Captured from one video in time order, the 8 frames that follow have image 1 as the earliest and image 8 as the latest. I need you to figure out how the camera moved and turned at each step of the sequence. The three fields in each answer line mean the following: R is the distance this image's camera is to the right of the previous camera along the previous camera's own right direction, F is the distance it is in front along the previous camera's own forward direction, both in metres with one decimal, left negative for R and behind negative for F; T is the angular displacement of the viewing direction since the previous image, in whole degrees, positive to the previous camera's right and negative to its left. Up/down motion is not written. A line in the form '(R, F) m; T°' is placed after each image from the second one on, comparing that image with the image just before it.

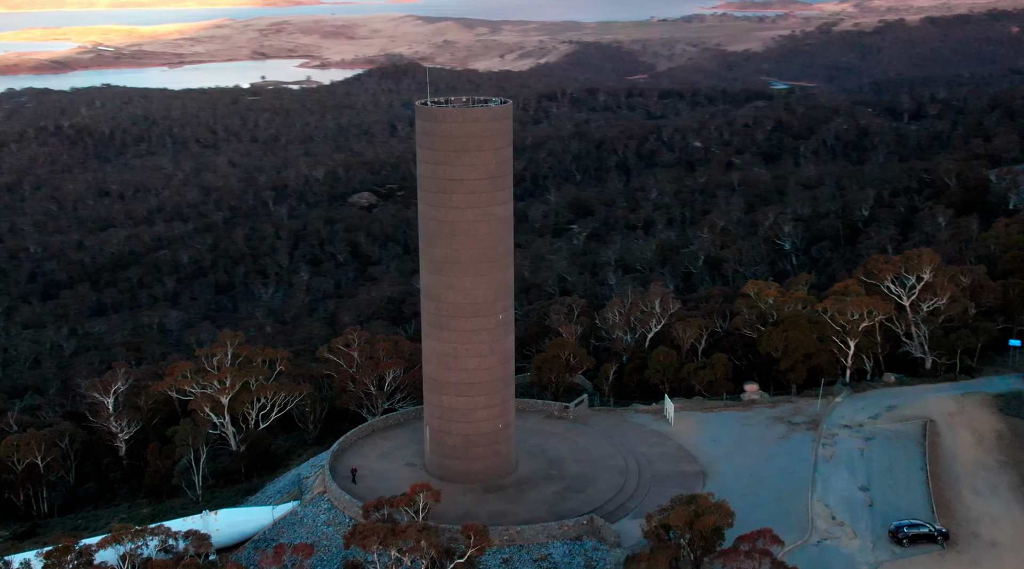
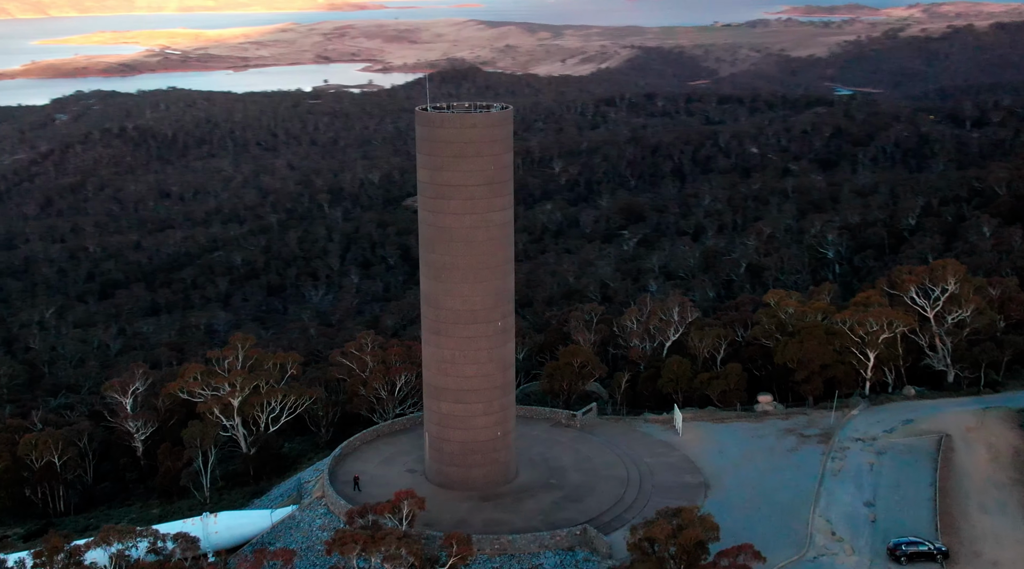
(+0.7, +0.2) m; -2°
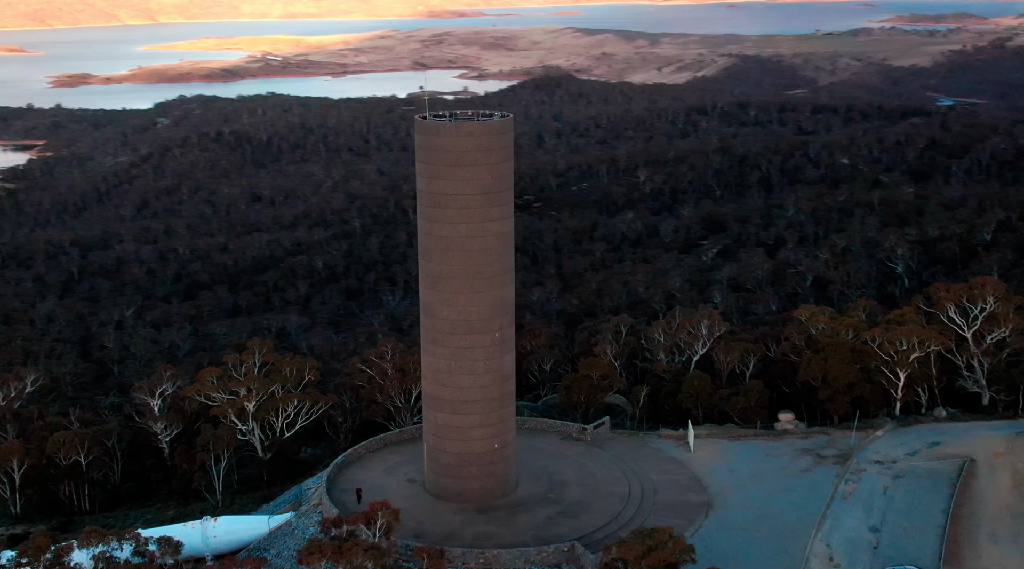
(+1.1, +0.3) m; -4°
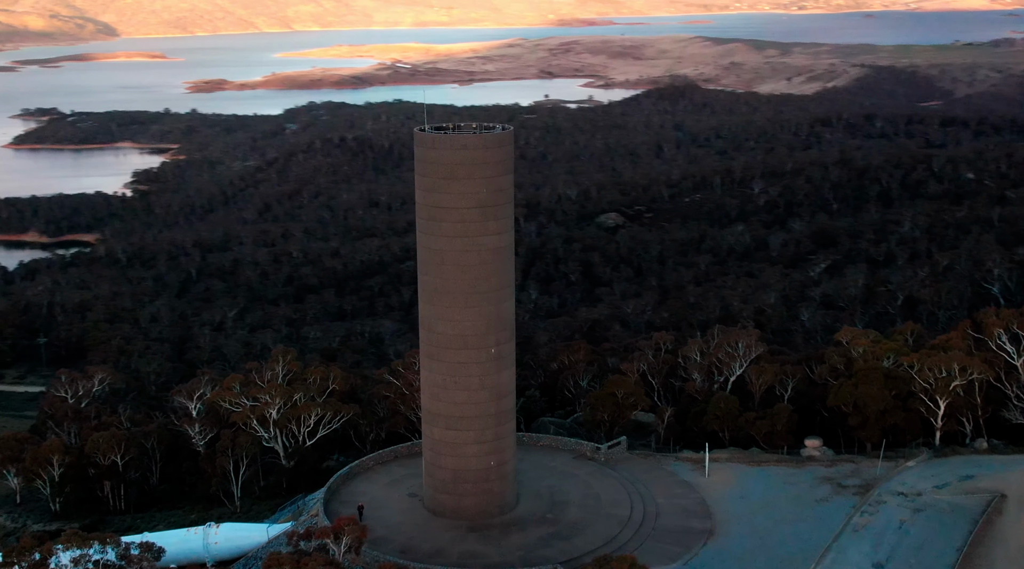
(+1.4, +0.3) m; -5°
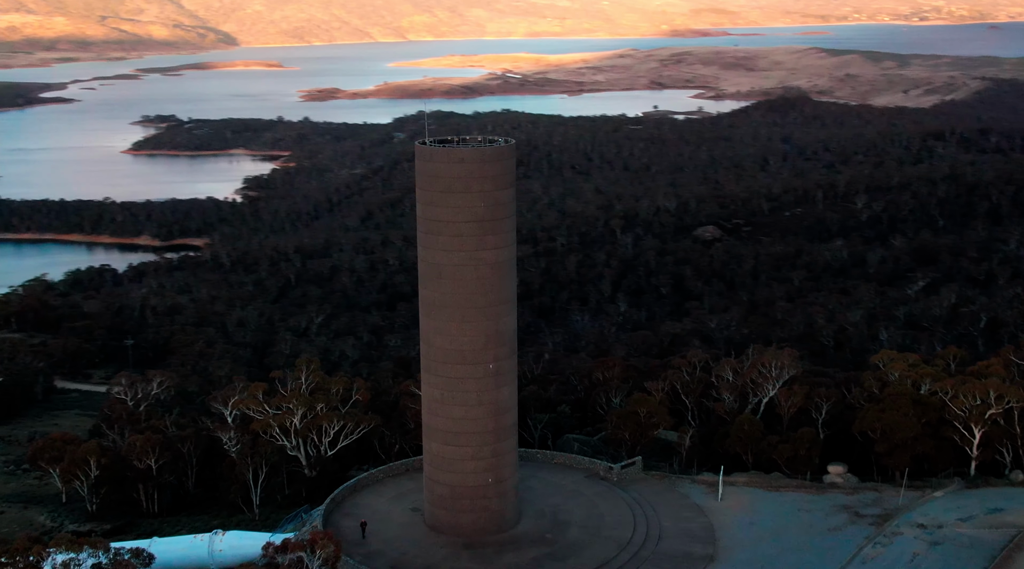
(+1.2, +0.2) m; -4°
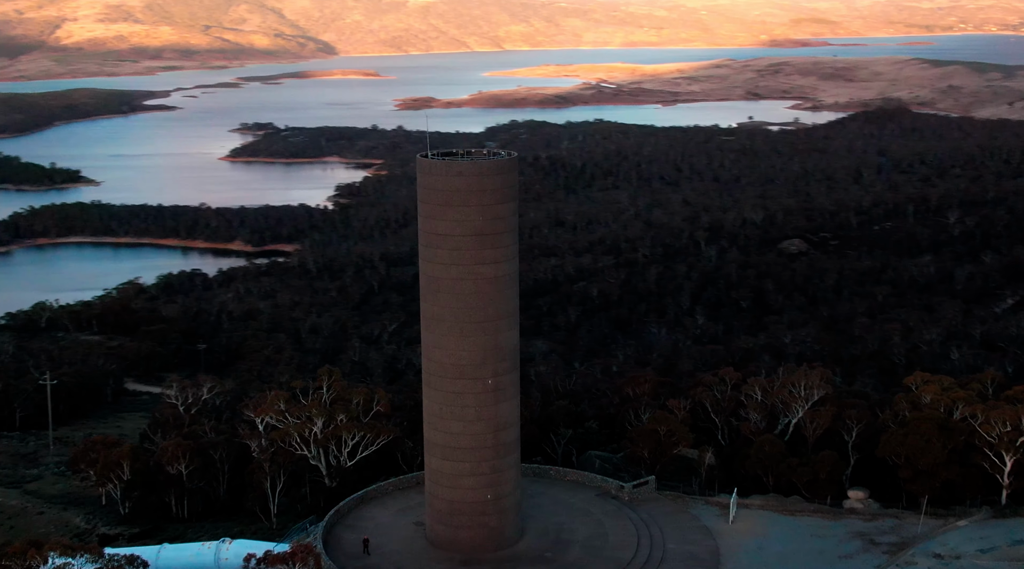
(+1.0, +0.1) m; -4°
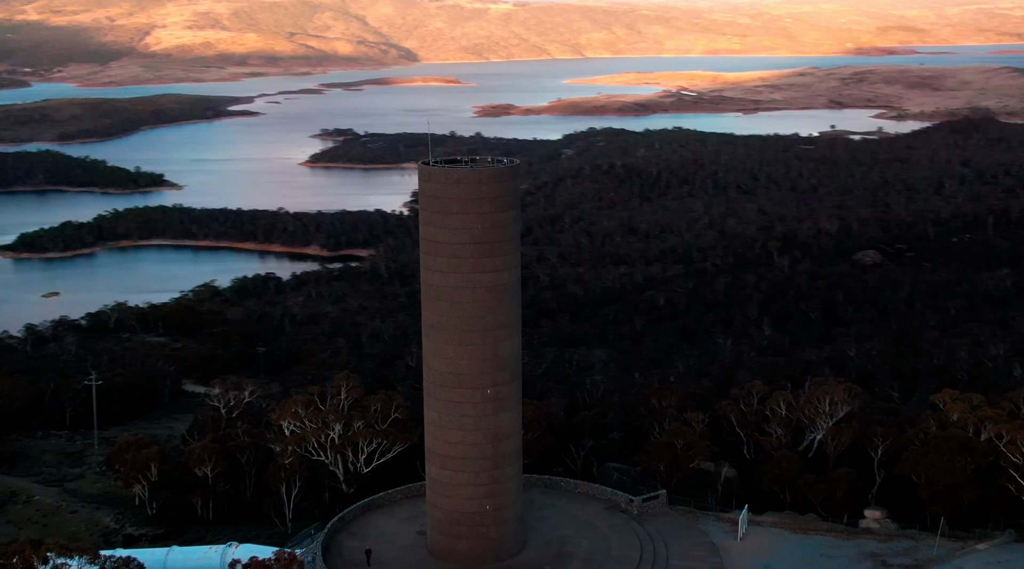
(+0.9, +0.1) m; -3°
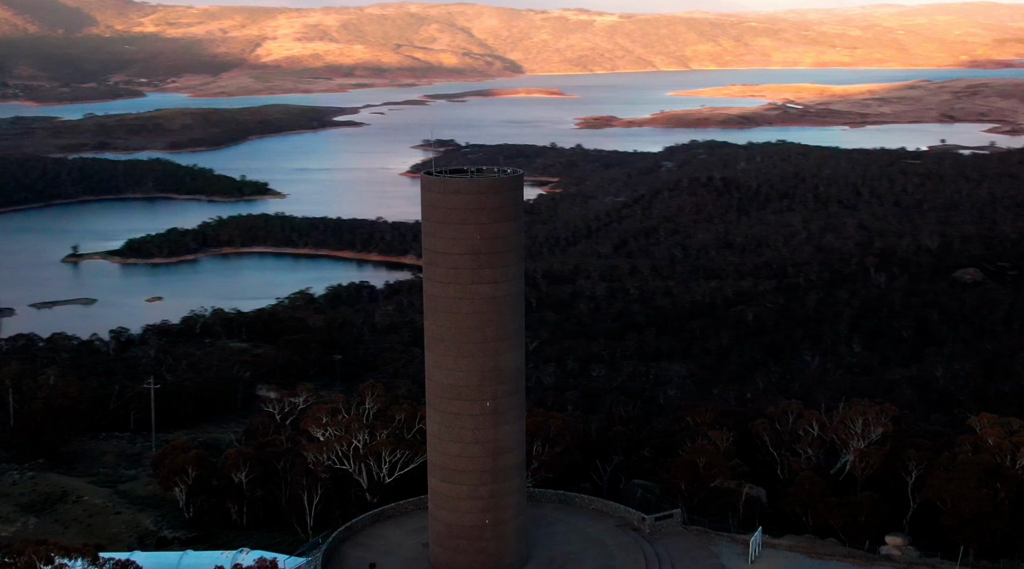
(+1.1, +0.1) m; -4°
